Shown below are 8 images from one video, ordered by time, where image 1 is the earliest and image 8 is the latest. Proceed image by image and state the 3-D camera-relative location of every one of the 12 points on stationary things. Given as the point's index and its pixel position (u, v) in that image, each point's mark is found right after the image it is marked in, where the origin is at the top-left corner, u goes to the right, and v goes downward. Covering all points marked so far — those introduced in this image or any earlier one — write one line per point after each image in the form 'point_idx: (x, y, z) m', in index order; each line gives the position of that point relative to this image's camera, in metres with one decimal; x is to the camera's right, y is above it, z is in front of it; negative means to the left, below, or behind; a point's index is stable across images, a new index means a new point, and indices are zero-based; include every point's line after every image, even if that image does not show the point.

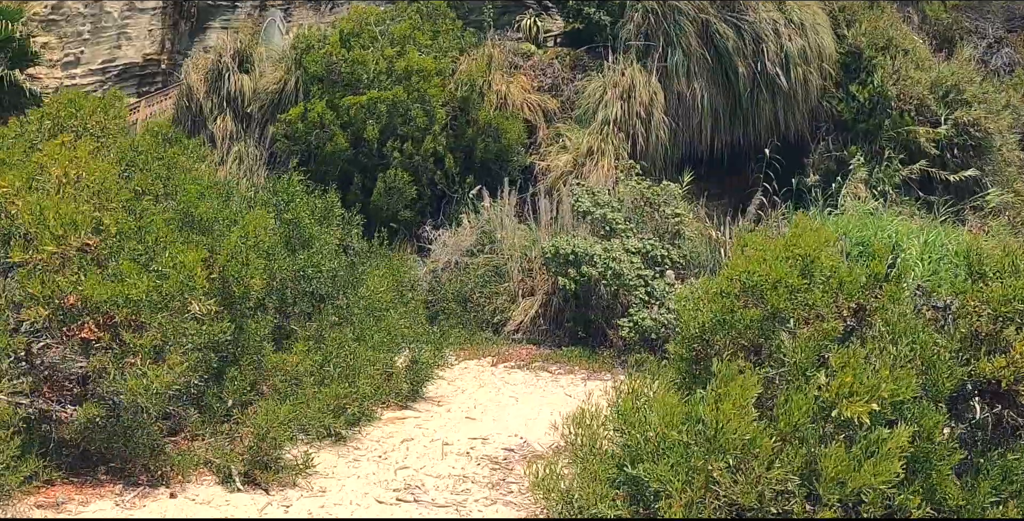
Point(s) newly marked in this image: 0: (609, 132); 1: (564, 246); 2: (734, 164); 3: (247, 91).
0: (+0.9, +1.1, +11.1) m
1: (+0.3, +0.1, +8.1) m
2: (+2.1, +0.9, +12.0) m
3: (-2.6, +1.7, +12.4) m
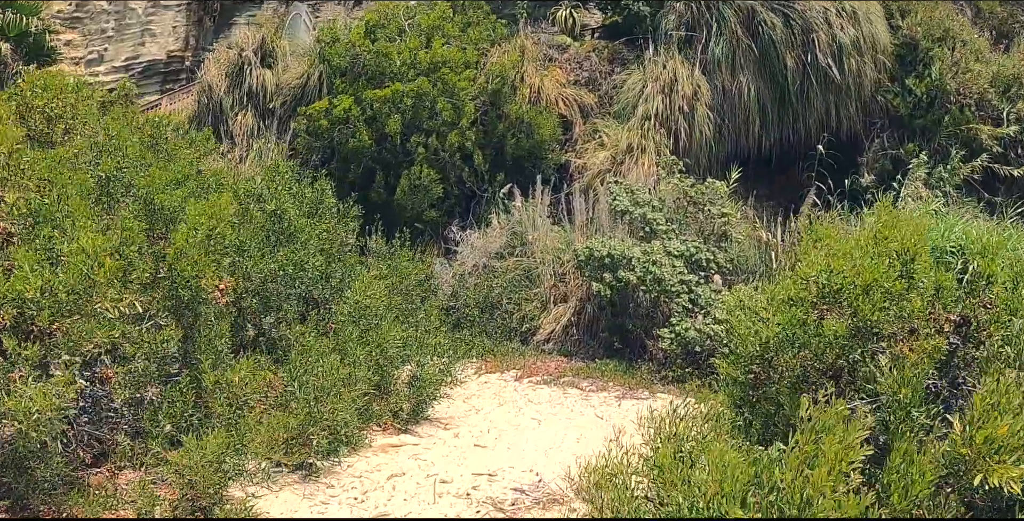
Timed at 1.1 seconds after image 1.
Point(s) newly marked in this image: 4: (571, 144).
0: (+1.1, +1.1, +10.4) m
1: (+0.5, +0.1, +7.4) m
2: (+2.4, +0.9, +11.3) m
3: (-2.3, +1.6, +11.8) m
4: (+0.5, +1.0, +10.8) m
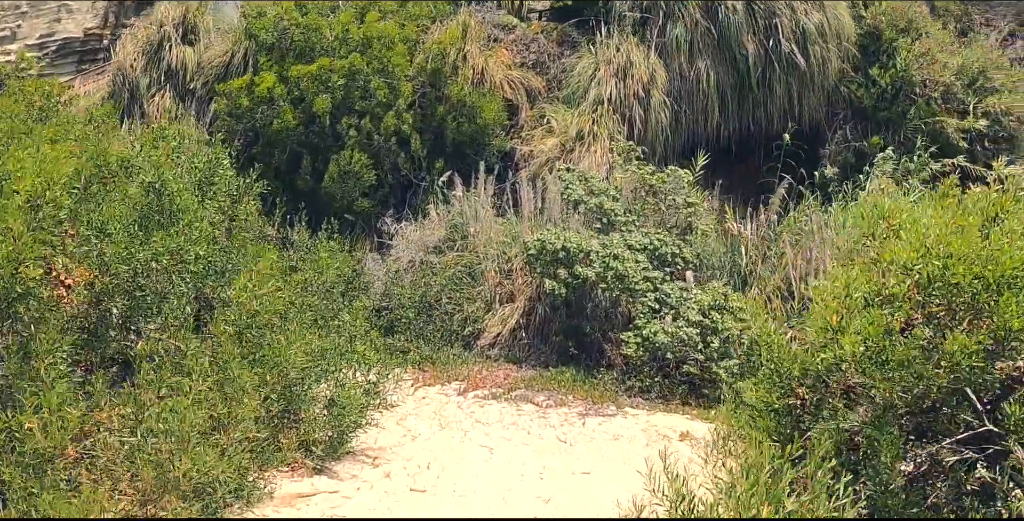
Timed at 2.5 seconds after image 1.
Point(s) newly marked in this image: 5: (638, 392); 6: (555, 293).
0: (+0.7, +1.1, +9.6) m
1: (+0.2, +0.1, +6.6) m
2: (+1.9, +0.9, +10.6) m
3: (-2.8, +1.7, +10.9) m
4: (0.0, +1.0, +10.0) m
5: (+0.6, -0.6, +6.2) m
6: (+0.2, -0.2, +6.7) m
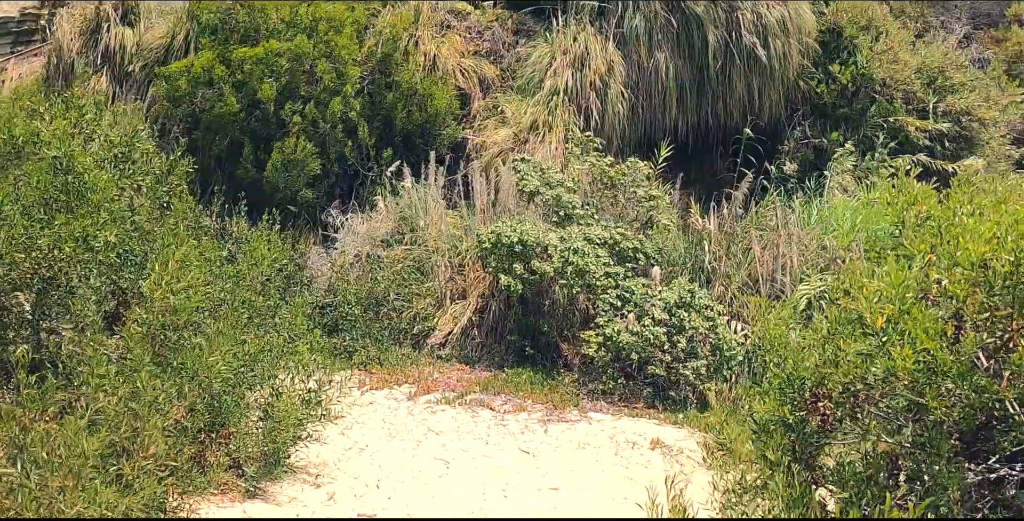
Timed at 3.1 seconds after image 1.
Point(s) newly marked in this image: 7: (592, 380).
0: (+0.3, +1.1, +9.3) m
1: (0.0, +0.1, +6.3) m
2: (+1.5, +0.9, +10.3) m
3: (-3.2, +1.8, +10.4) m
4: (-0.3, +1.1, +9.6) m
5: (+0.4, -0.6, +5.8) m
6: (0.0, -0.1, +6.3) m
7: (+0.4, -0.6, +6.0) m
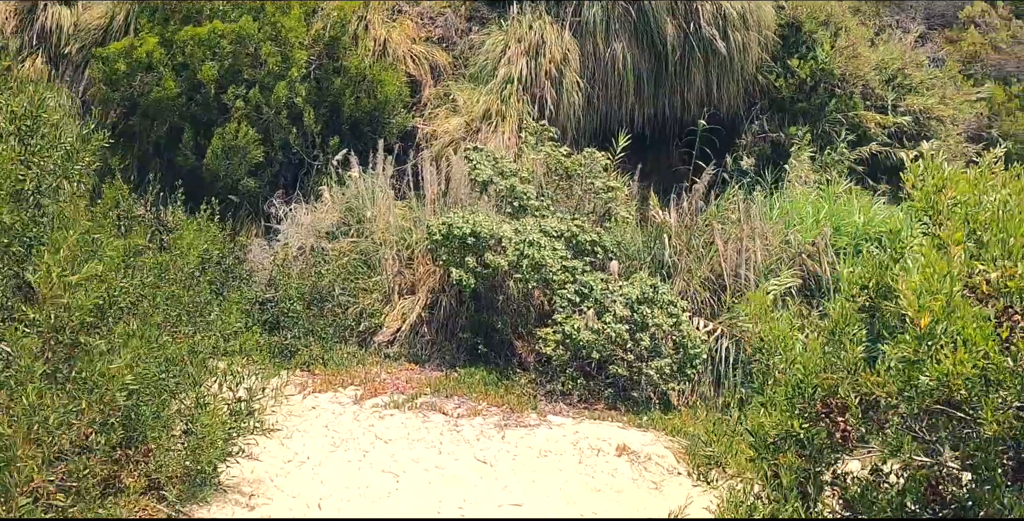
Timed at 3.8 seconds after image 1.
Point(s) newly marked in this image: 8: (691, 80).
0: (0.0, +1.2, +9.0) m
1: (-0.2, +0.2, +6.0) m
2: (+1.2, +0.9, +10.0) m
3: (-3.6, +1.8, +9.9) m
4: (-0.7, +1.1, +9.3) m
5: (+0.2, -0.6, +5.6) m
6: (-0.2, -0.1, +6.0) m
7: (+0.2, -0.5, +5.7) m
8: (+1.3, +1.4, +9.5) m
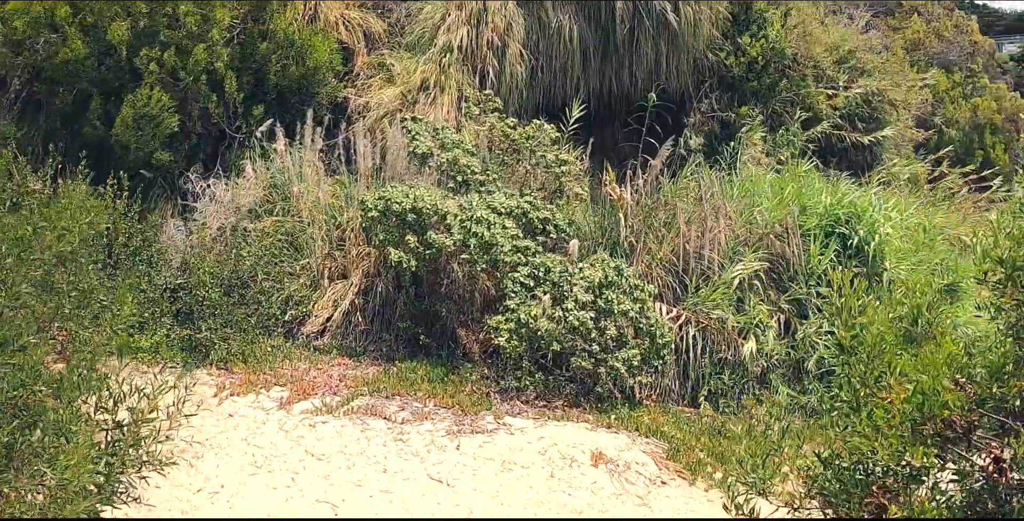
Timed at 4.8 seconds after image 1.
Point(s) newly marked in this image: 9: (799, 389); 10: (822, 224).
0: (-0.4, +1.3, +8.3) m
1: (-0.5, +0.3, +5.4) m
2: (+0.7, +1.1, +9.5) m
3: (-4.0, +2.0, +9.1) m
4: (-1.1, +1.2, +8.6) m
5: (0.0, -0.5, +5.0) m
6: (-0.5, 0.0, +5.4) m
7: (-0.1, -0.5, +5.1) m
8: (+0.9, +1.5, +9.0) m
9: (+1.3, -0.6, +5.8) m
10: (+1.6, +0.2, +6.4) m
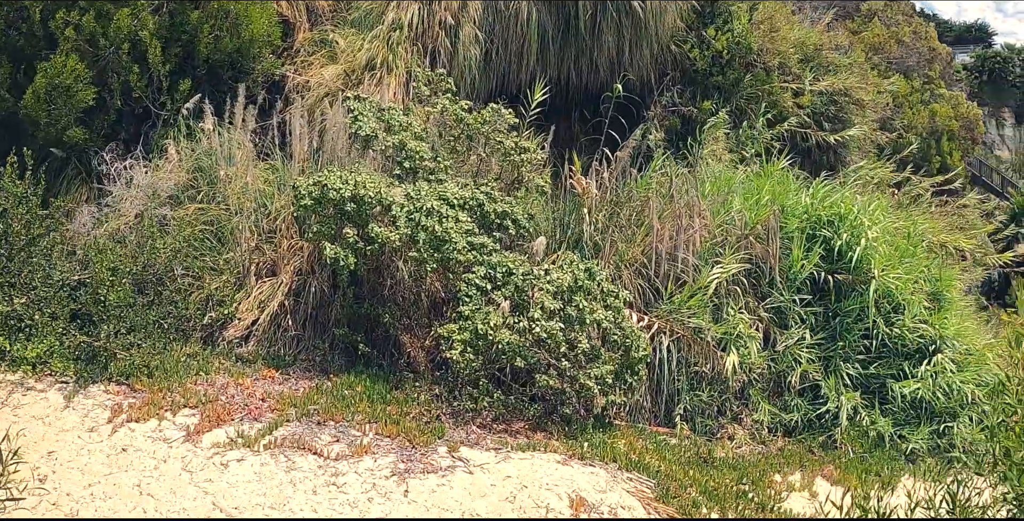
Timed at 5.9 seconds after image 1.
0: (-0.7, +1.3, +7.7) m
1: (-0.6, +0.3, +4.7) m
2: (+0.3, +1.1, +8.9) m
3: (-4.3, +2.1, +8.2) m
4: (-1.4, +1.3, +7.9) m
5: (-0.2, -0.5, +4.3) m
6: (-0.6, 0.0, +4.8) m
7: (-0.2, -0.5, +4.5) m
8: (+0.6, +1.5, +8.4) m
9: (+1.1, -0.6, +5.3) m
10: (+1.3, +0.2, +5.8) m
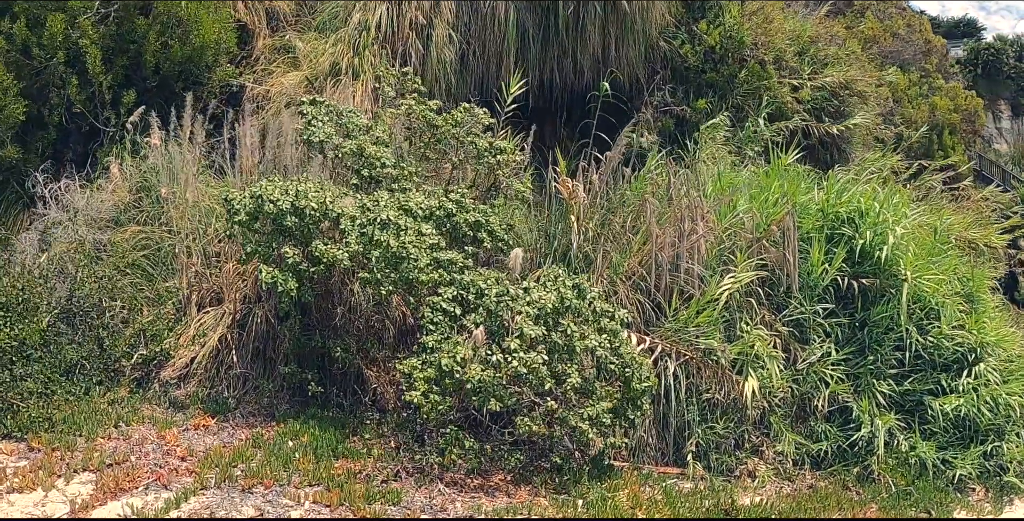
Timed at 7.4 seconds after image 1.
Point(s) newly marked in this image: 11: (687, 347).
0: (-0.8, +1.2, +7.0) m
1: (-0.7, +0.2, +4.0) m
2: (+0.2, +1.0, +8.2) m
3: (-4.5, +1.8, +7.6) m
4: (-1.5, +1.1, +7.3) m
5: (-0.2, -0.6, +3.6) m
6: (-0.7, -0.1, +4.1) m
7: (-0.3, -0.5, +3.8) m
8: (+0.5, +1.4, +7.7) m
9: (+1.1, -0.6, +4.6) m
10: (+1.3, +0.1, +5.2) m
11: (+0.6, -0.3, +4.5) m
